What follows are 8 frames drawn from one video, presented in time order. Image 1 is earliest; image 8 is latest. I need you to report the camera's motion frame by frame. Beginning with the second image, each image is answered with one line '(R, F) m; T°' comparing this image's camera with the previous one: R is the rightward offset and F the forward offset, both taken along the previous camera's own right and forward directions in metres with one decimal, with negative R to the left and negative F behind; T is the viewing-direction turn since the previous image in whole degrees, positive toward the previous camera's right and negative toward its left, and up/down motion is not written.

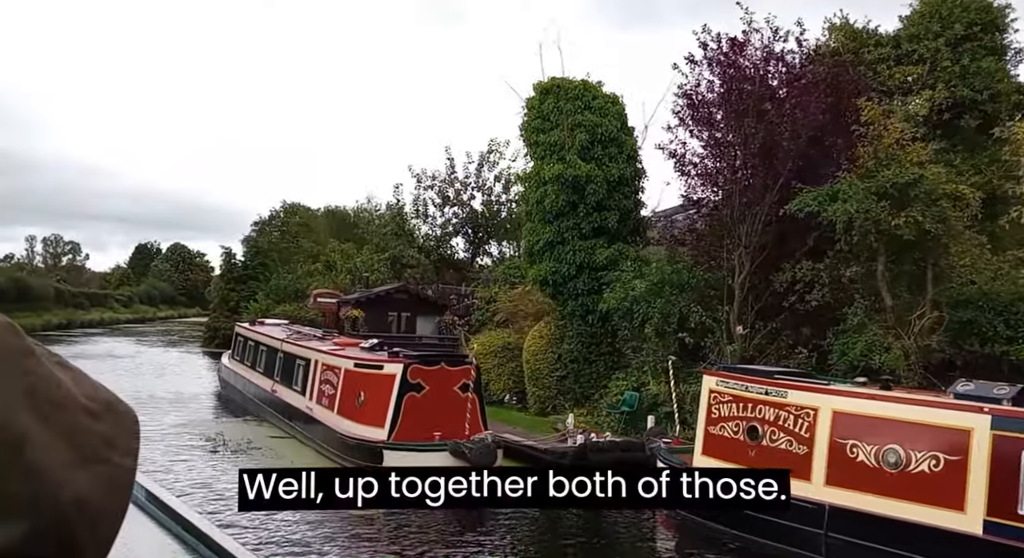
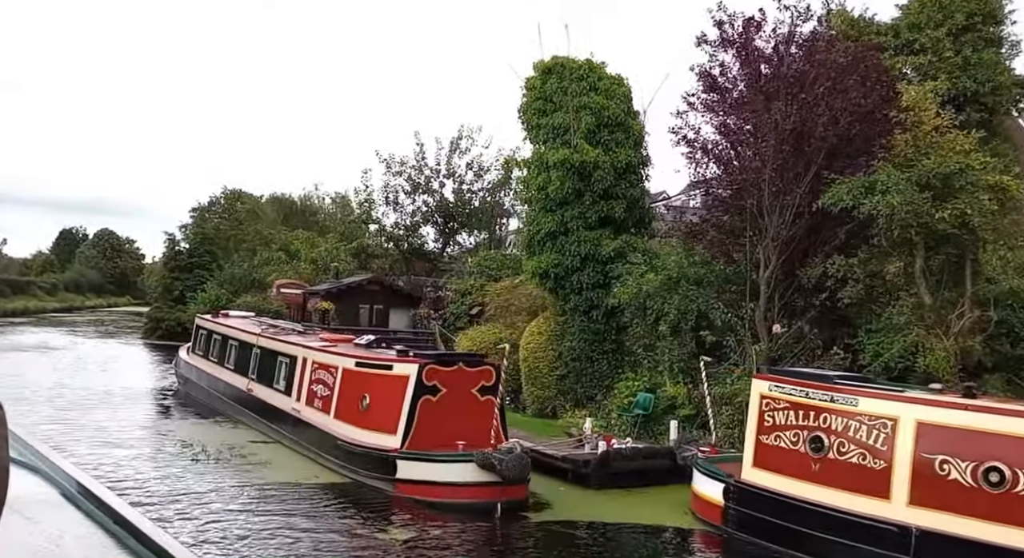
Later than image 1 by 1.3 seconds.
(-1.0, +1.2) m; +4°
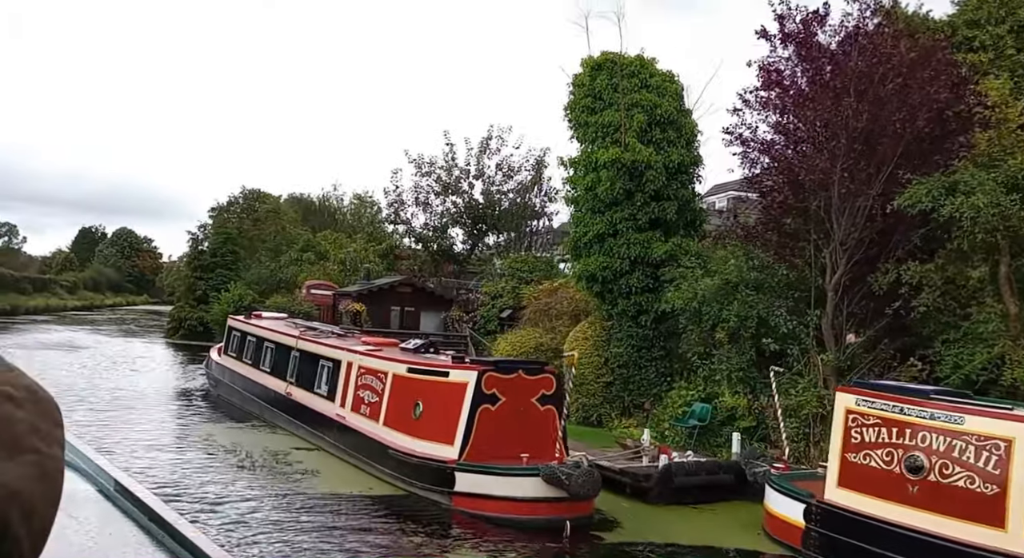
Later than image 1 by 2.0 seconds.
(-0.6, +0.6) m; -1°
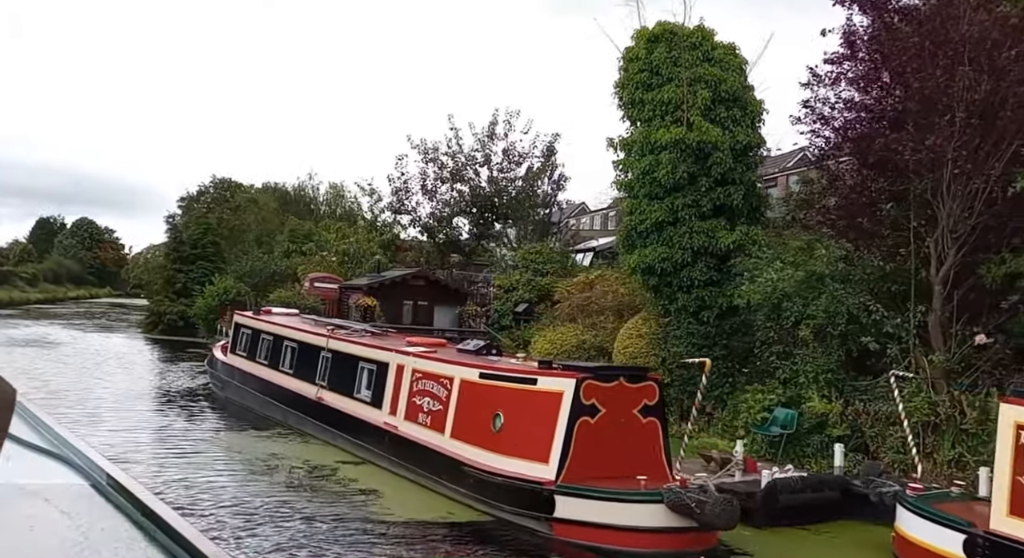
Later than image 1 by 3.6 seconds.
(-1.3, +1.4) m; +2°
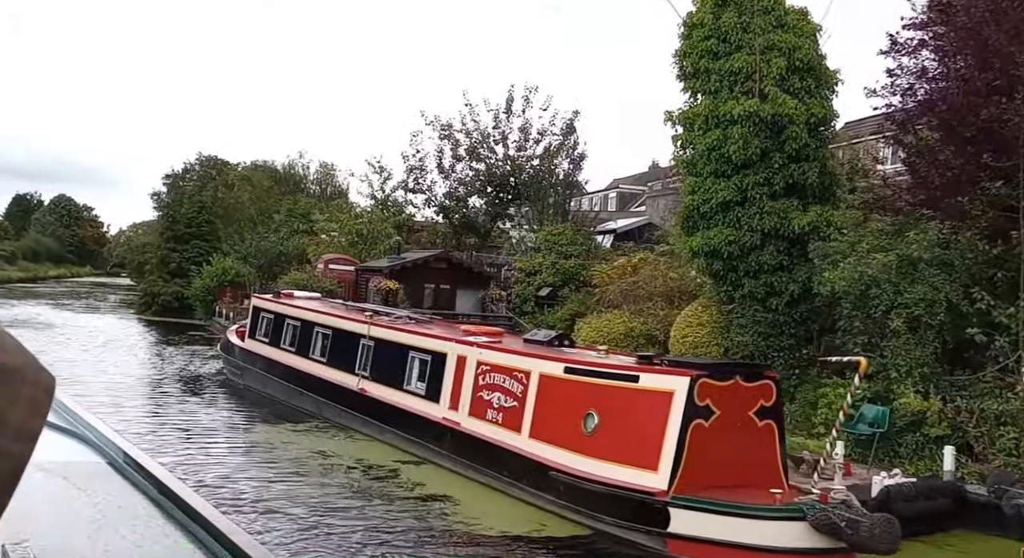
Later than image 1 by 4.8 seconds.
(-1.1, +1.1) m; +1°
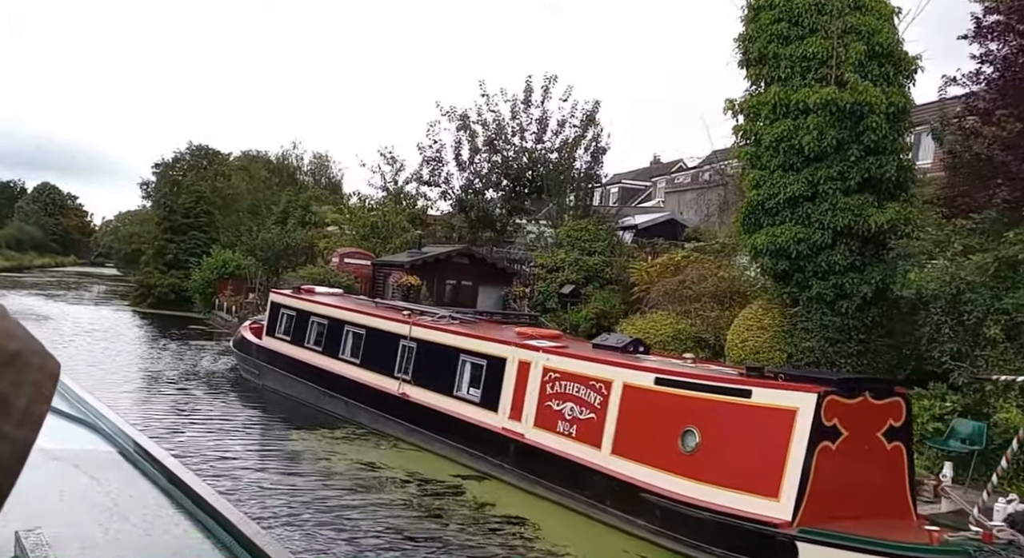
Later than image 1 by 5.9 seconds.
(-0.9, +0.9) m; +1°
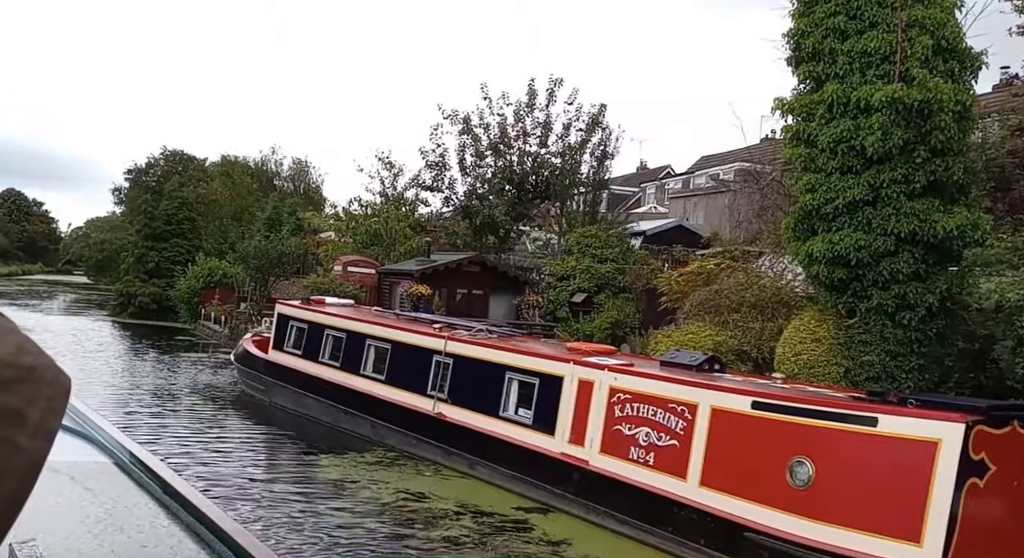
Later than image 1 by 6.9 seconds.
(-0.9, +0.9) m; +1°
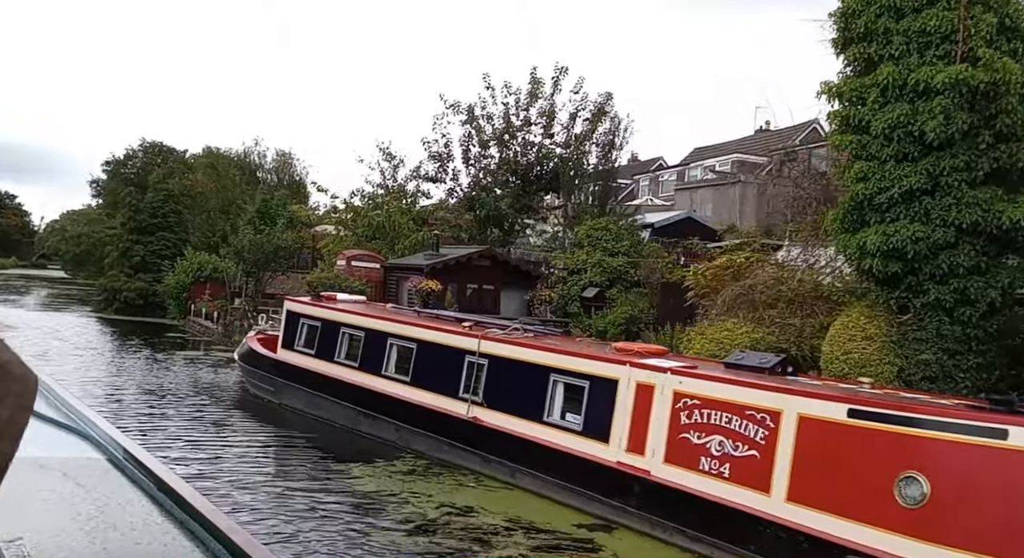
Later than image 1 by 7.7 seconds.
(-0.7, +0.7) m; +1°
